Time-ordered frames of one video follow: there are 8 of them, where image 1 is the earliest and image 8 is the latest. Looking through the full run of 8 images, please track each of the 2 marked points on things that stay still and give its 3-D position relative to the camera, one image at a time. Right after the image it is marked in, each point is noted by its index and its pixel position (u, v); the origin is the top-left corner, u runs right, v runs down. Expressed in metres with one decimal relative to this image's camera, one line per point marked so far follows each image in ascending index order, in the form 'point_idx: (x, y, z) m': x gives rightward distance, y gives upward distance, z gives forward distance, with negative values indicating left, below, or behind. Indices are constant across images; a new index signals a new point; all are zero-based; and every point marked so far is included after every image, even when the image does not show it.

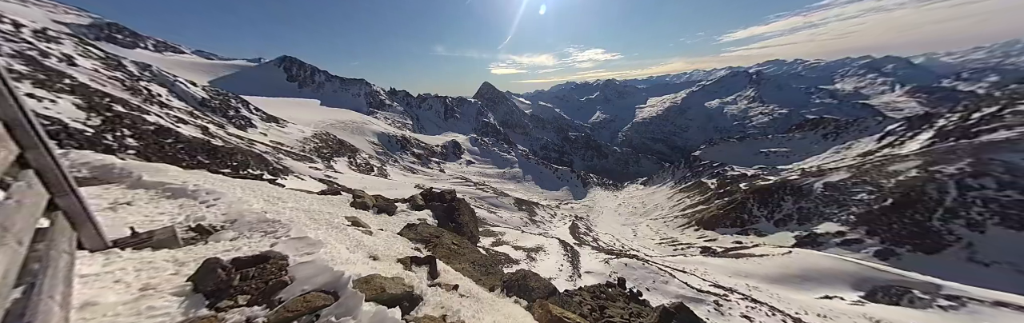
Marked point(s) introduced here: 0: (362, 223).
0: (-9.6, -3.9, +14.6) m
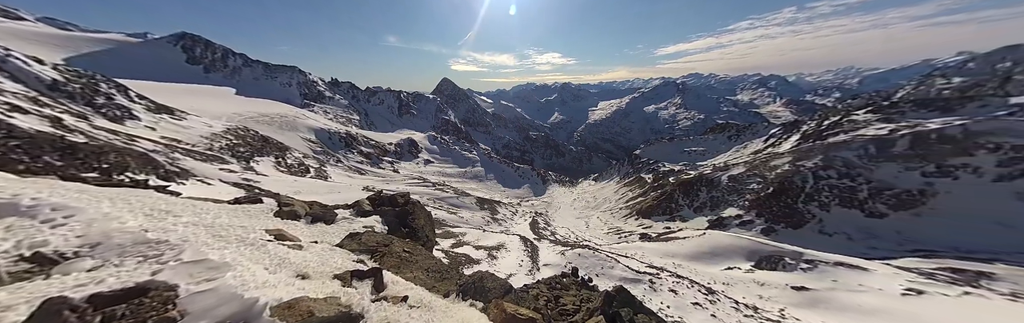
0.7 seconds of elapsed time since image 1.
0: (-12.1, -4.0, +12.7) m
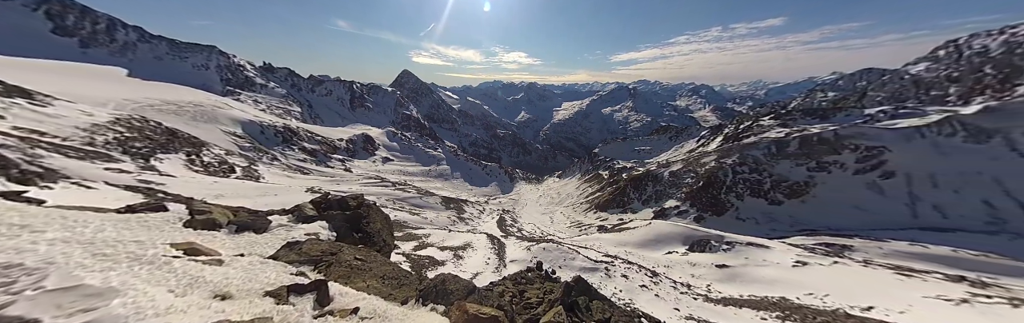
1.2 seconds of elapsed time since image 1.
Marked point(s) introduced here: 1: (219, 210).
0: (-14.0, -3.9, +10.7) m
1: (-21.0, -3.4, +16.6) m
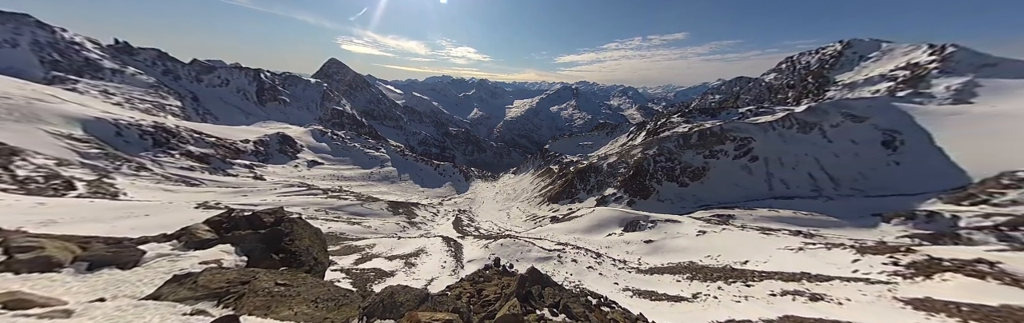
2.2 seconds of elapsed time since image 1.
0: (-15.9, -4.5, +7.7) m
1: (-24.0, -4.2, +12.0) m
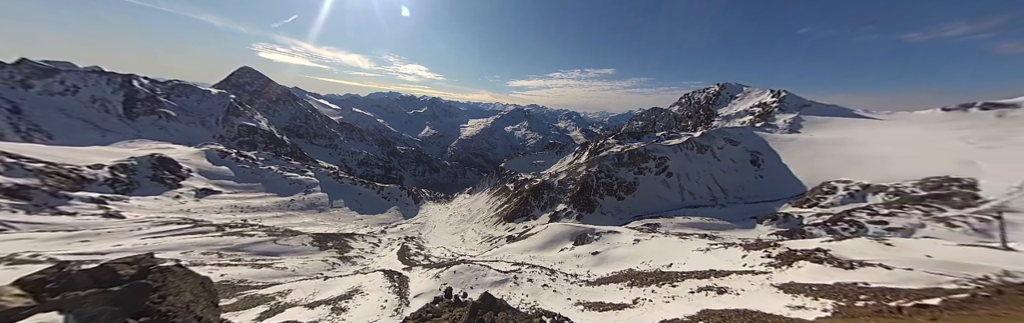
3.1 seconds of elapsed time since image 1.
0: (-17.5, -5.6, +4.1) m
1: (-26.3, -5.7, +6.6) m
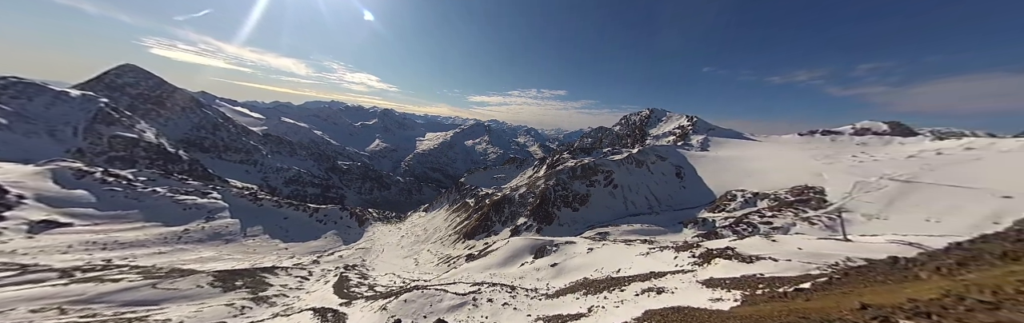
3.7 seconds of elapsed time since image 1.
0: (-19.1, -6.2, +0.8) m
1: (-28.2, -6.6, +1.7) m
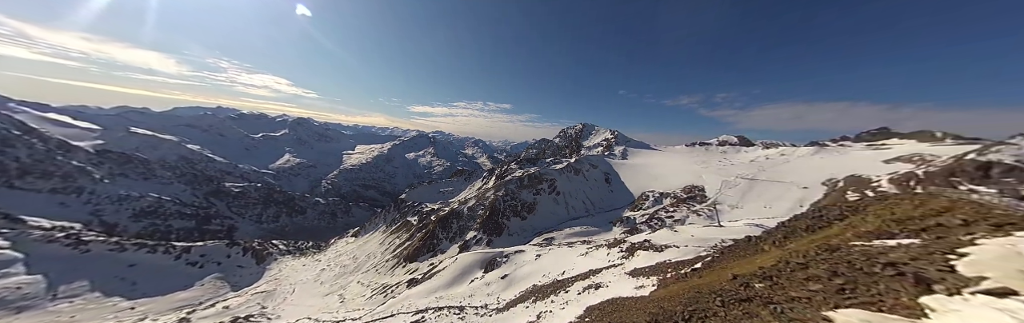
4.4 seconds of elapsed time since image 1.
0: (-20.2, -6.9, -1.9) m
1: (-29.3, -7.5, -3.0) m
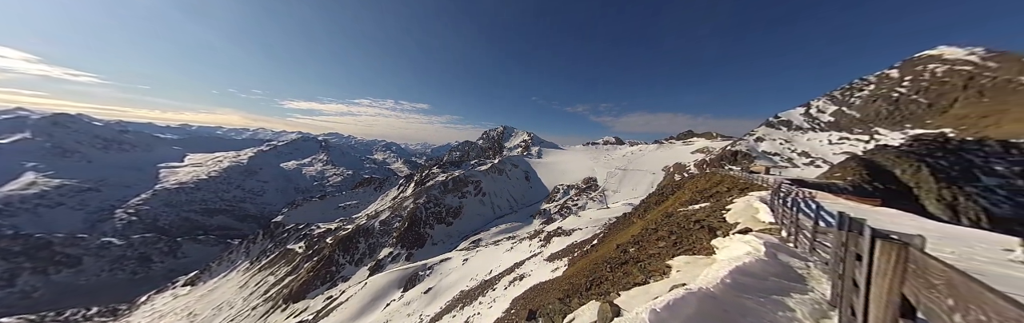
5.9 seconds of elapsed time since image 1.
0: (-18.8, -7.9, -8.5) m
1: (-26.9, -8.9, -12.7) m
